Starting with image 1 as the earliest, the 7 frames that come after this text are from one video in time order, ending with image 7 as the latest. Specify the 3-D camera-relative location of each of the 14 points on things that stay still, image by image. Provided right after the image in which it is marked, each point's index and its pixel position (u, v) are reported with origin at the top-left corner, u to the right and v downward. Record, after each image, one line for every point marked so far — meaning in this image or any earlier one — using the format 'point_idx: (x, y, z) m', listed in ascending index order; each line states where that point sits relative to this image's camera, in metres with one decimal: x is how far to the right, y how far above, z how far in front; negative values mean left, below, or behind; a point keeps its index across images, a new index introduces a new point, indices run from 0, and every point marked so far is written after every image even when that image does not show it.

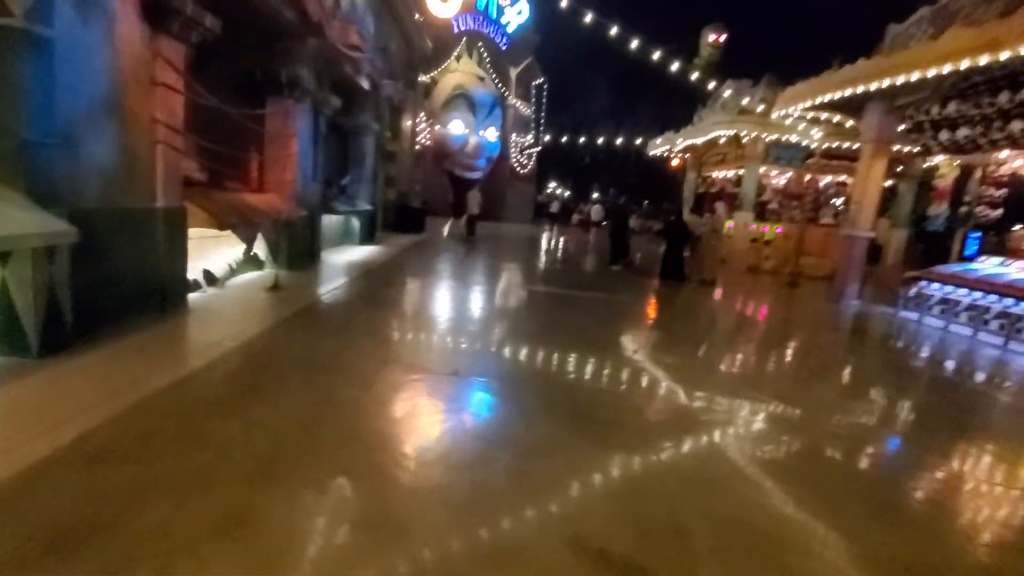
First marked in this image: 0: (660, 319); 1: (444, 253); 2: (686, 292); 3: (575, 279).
0: (+3.0, -0.6, +10.5) m
1: (-2.0, +1.1, +15.5) m
2: (+4.1, -0.1, +12.6) m
3: (+1.6, +0.2, +13.2) m
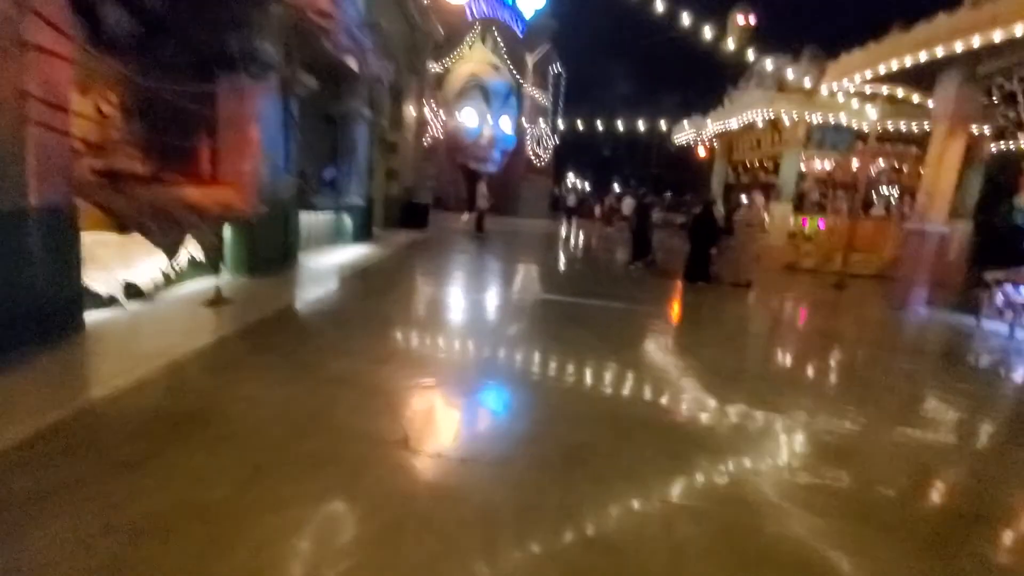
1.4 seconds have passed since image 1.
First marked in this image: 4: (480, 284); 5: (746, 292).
0: (+3.1, -0.6, +9.2) m
1: (-1.7, +1.1, +14.3) m
2: (+4.4, -0.1, +11.2) m
3: (+1.8, +0.2, +11.9) m
4: (-0.6, +0.2, +11.2) m
5: (+5.2, -0.1, +11.5) m
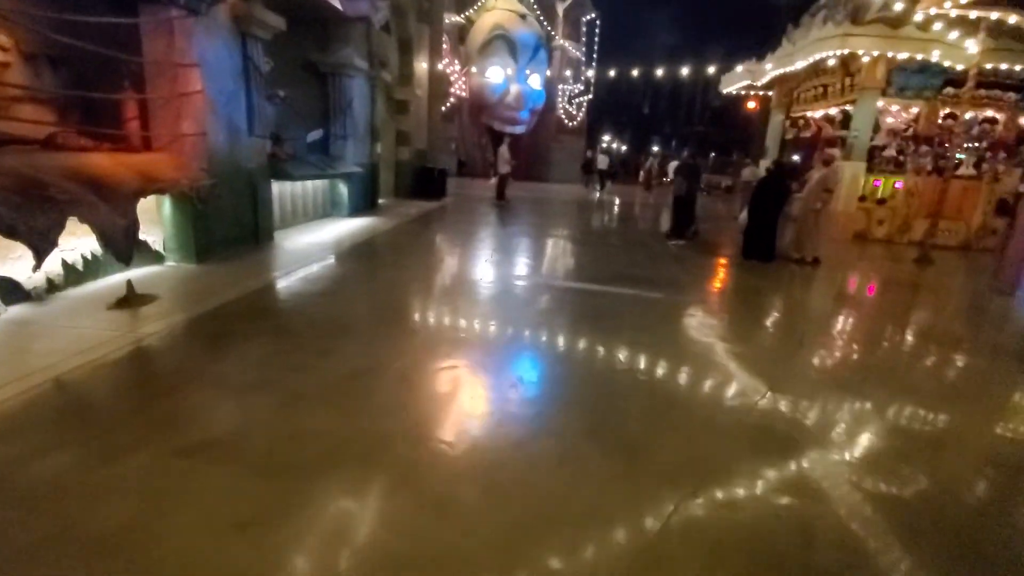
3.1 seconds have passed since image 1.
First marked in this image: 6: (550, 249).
0: (+3.3, -0.3, +7.7) m
1: (-1.1, +1.8, +13.0) m
2: (+4.7, +0.3, +9.6) m
3: (+2.3, +0.7, +10.4) m
4: (-0.2, +0.6, +9.9) m
5: (+5.5, +0.4, +9.8) m
6: (+1.1, +0.9, +11.2) m
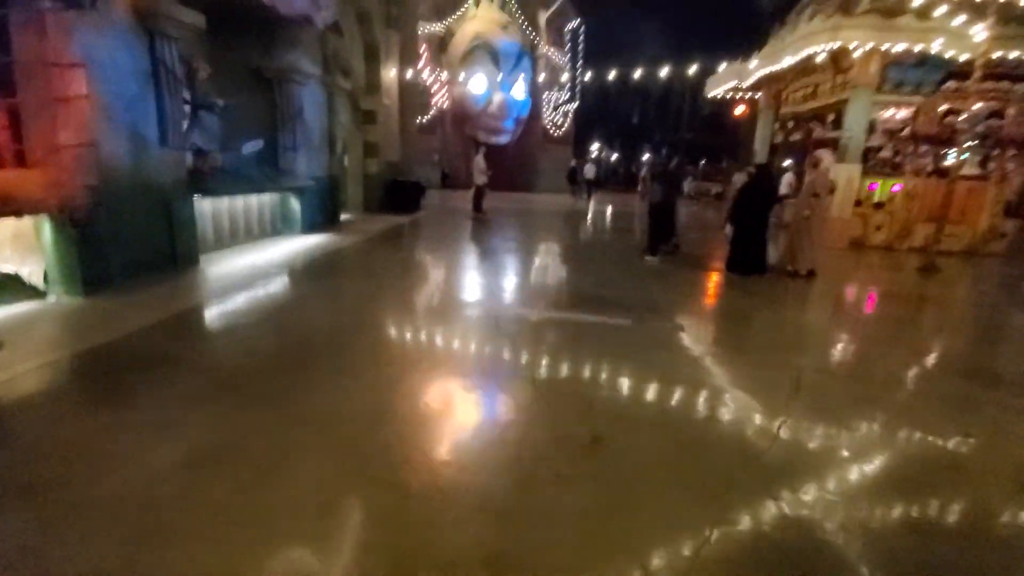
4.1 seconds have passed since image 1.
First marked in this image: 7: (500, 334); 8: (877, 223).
0: (+2.9, -0.5, +6.9) m
1: (-1.7, +1.3, +12.3) m
2: (+4.2, +0.1, +8.8) m
3: (+1.8, +0.4, +9.7) m
4: (-0.7, +0.3, +9.1) m
5: (+5.0, +0.2, +9.1) m
6: (+0.5, +0.6, +10.4) m
7: (-0.1, -0.6, +6.4) m
8: (+7.5, +1.3, +10.6) m
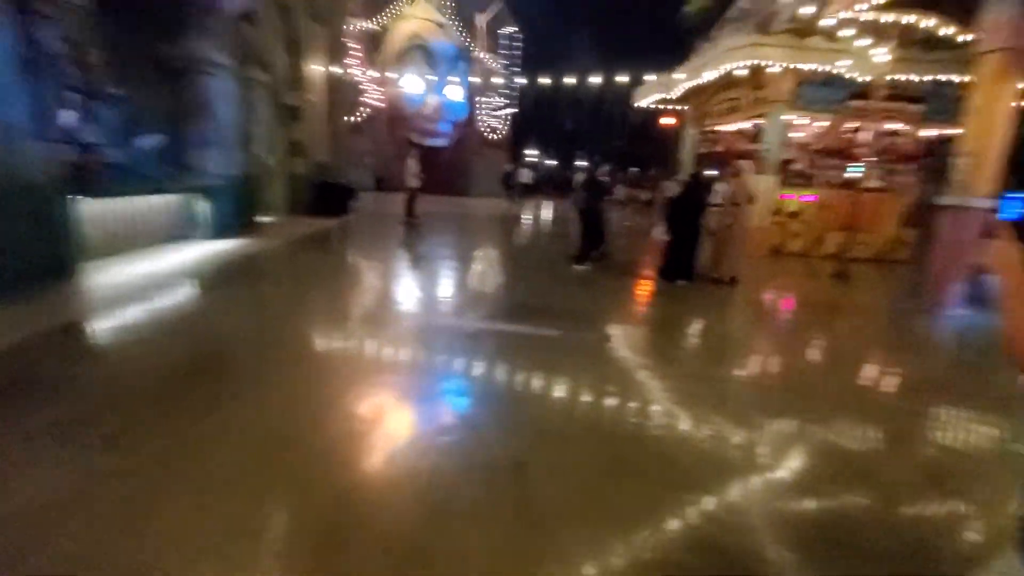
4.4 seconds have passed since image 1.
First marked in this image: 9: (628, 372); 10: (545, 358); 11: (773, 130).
0: (+1.9, -0.6, +7.0) m
1: (-3.2, +1.2, +11.8) m
2: (+3.1, 0.0, +9.1) m
3: (+0.5, +0.2, +9.7) m
4: (-1.9, +0.1, +8.8) m
5: (+3.8, +0.1, +9.4) m
6: (-0.8, +0.5, +10.2) m
7: (-1.0, -0.7, +6.2) m
8: (+6.1, +1.2, +11.2) m
9: (+1.3, -1.0, +5.8) m
10: (+0.4, -0.9, +6.0) m
11: (+5.5, +3.3, +10.8) m
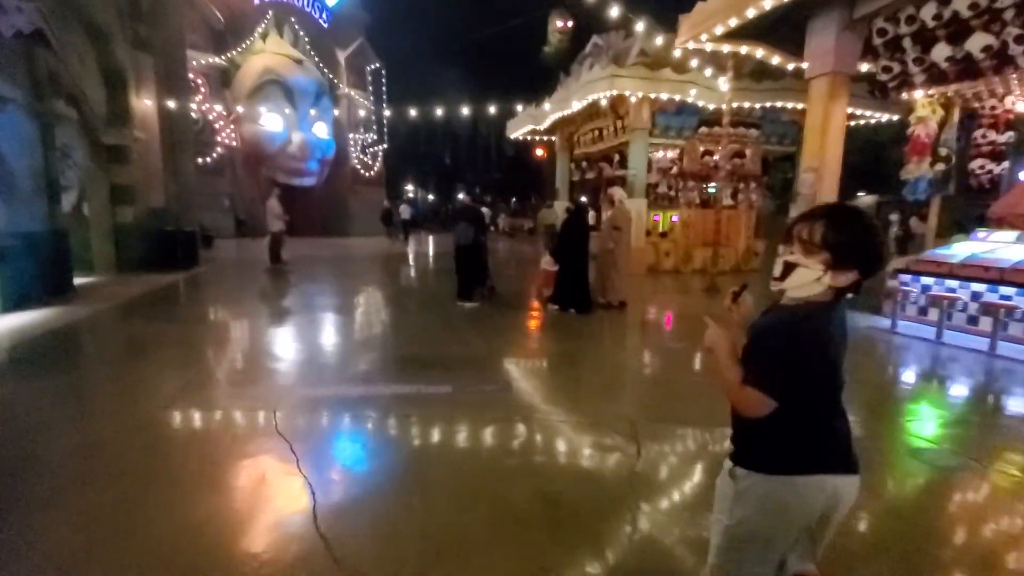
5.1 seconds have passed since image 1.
0: (+0.5, -1.0, +6.7) m
1: (-5.7, 0.0, +10.4) m
2: (+1.1, -0.5, +9.0) m
3: (-1.5, -0.5, +9.0) m
4: (-3.6, -0.7, +7.6) m
5: (+1.8, -0.3, +9.5) m
6: (-2.9, -0.4, +9.3) m
7: (-2.1, -1.3, +5.2) m
8: (+3.5, +0.9, +11.8) m
9: (+0.2, -1.4, +5.3) m
10: (-0.7, -1.3, +5.4) m
11: (+2.8, +2.9, +11.4) m
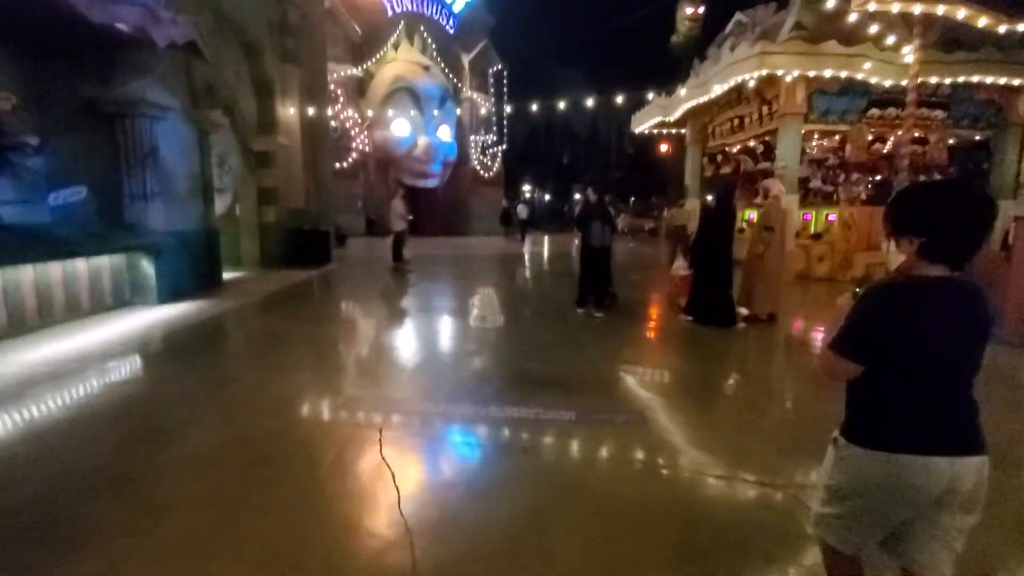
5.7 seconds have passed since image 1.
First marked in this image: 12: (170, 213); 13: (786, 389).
0: (+2.0, -1.2, +5.8) m
1: (-3.2, 0.0, +10.7) m
2: (+3.1, -0.6, +7.9) m
3: (+0.5, -0.5, +8.5) m
4: (-1.9, -0.7, +7.6) m
5: (+3.8, -0.5, +8.3) m
6: (-0.8, -0.4, +9.1) m
7: (-1.0, -1.3, +5.0) m
8: (+6.1, +0.7, +10.1) m
9: (+1.3, -1.5, +4.5) m
10: (+0.4, -1.4, +4.8) m
11: (+5.3, +2.7, +9.9) m
12: (-5.3, +1.2, +8.3) m
13: (+3.1, -1.2, +5.7) m
